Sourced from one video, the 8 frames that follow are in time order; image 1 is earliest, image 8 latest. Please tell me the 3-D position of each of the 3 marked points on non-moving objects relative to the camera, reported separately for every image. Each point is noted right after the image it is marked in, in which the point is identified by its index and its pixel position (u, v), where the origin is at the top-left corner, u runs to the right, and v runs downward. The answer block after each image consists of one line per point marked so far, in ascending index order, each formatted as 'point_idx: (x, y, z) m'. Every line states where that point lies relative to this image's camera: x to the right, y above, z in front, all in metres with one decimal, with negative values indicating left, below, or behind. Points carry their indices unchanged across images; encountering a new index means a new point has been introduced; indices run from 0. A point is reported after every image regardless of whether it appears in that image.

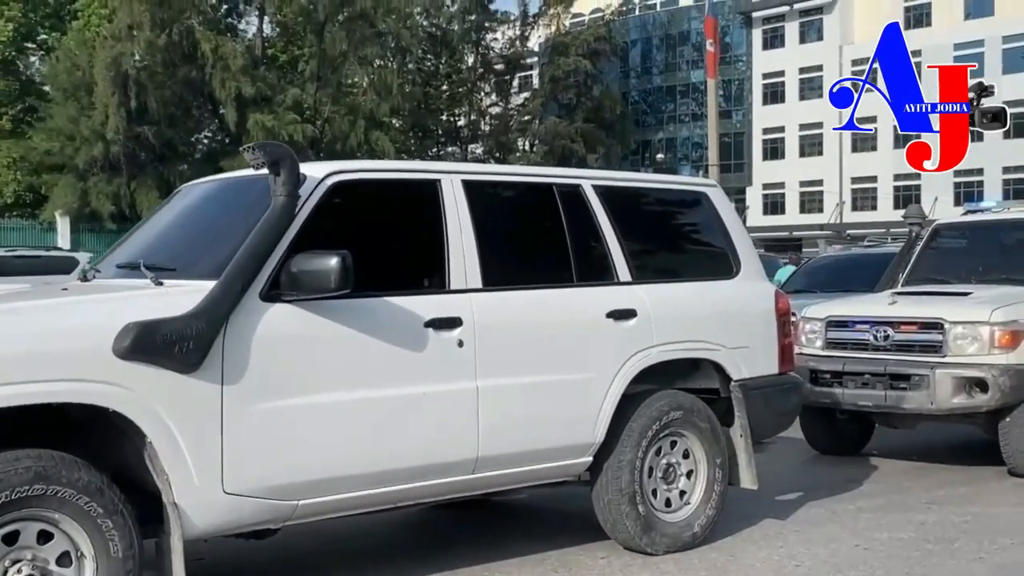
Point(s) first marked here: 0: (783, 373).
0: (+1.6, -0.5, +6.5) m
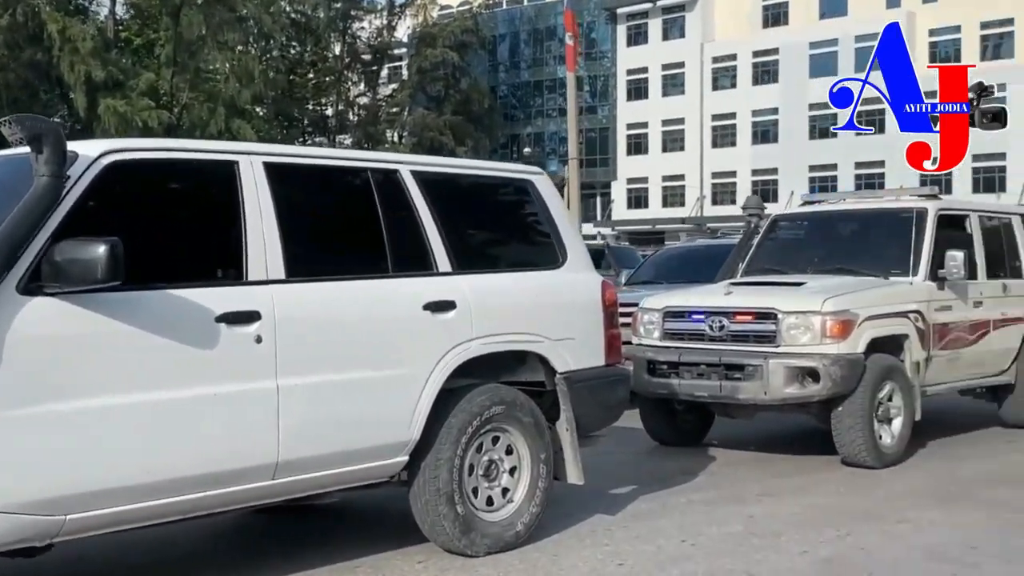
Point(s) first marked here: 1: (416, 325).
0: (+0.6, -0.5, +6.3) m
1: (-0.5, -0.2, +5.3) m
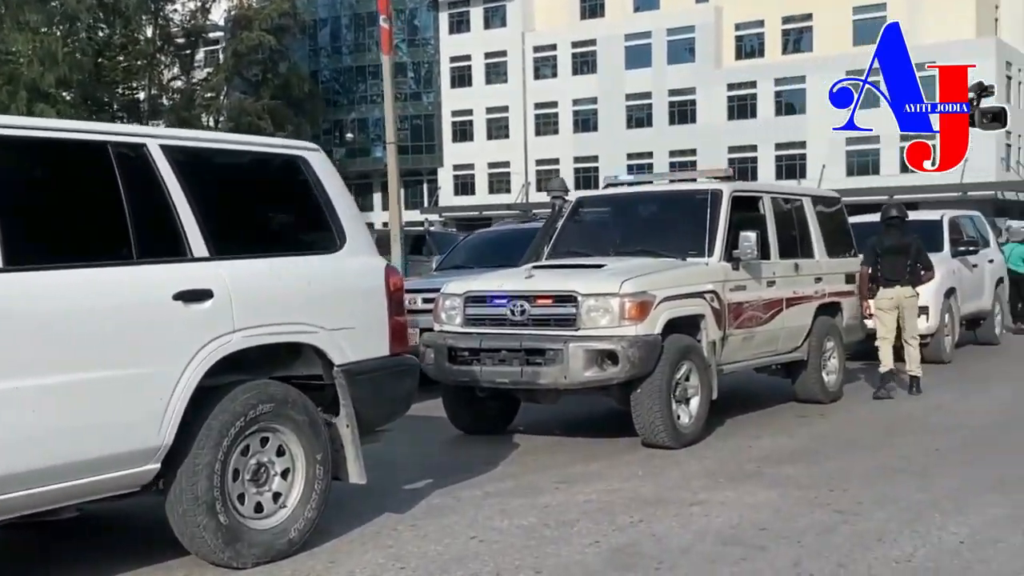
0: (-0.7, -0.4, +6.0) m
1: (-1.6, -0.2, +4.7) m
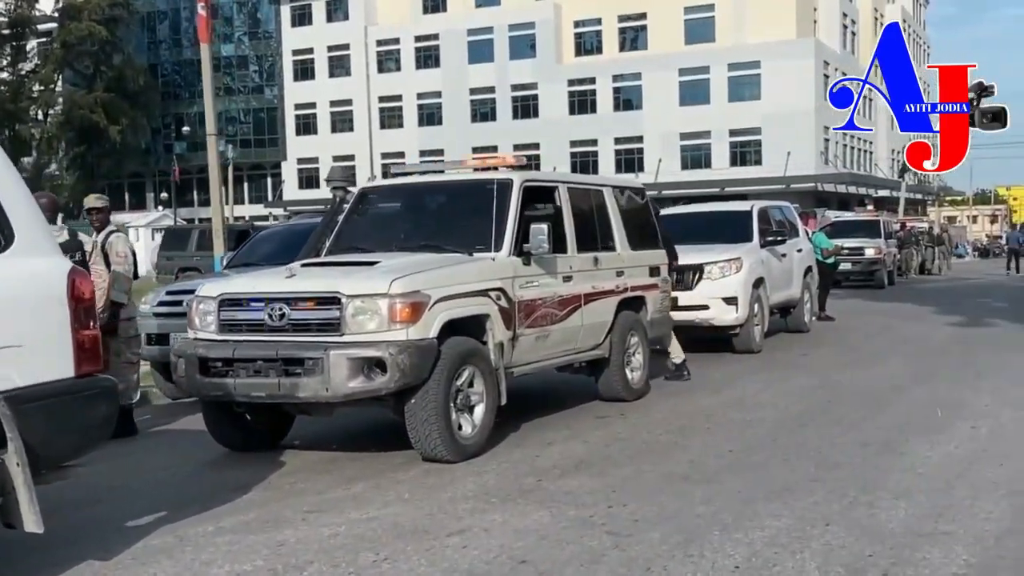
0: (-2.0, -0.4, +5.0) m
1: (-2.7, -0.2, +3.6) m
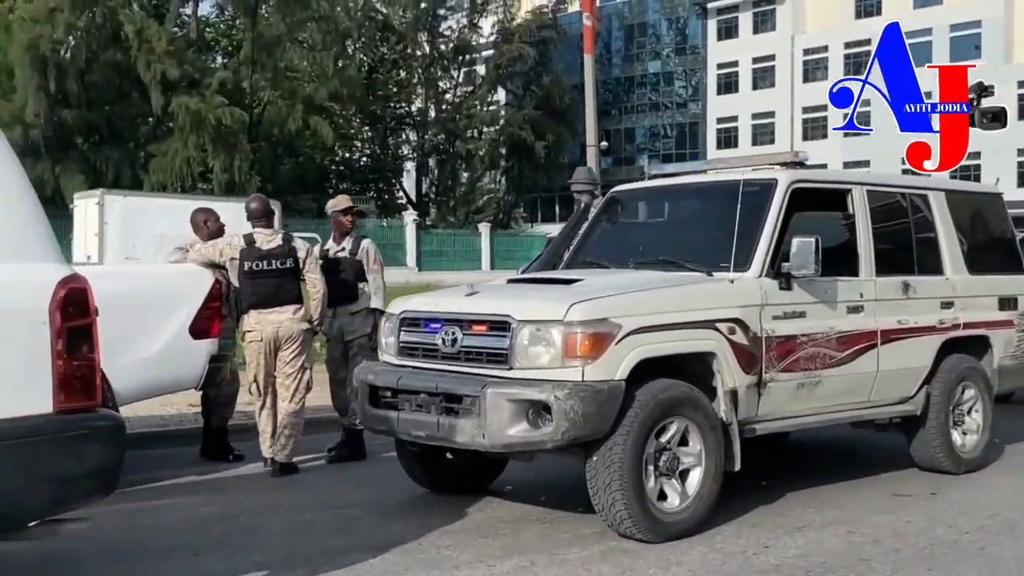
0: (-1.6, -0.5, +4.0) m
1: (-2.8, -0.2, +3.1) m
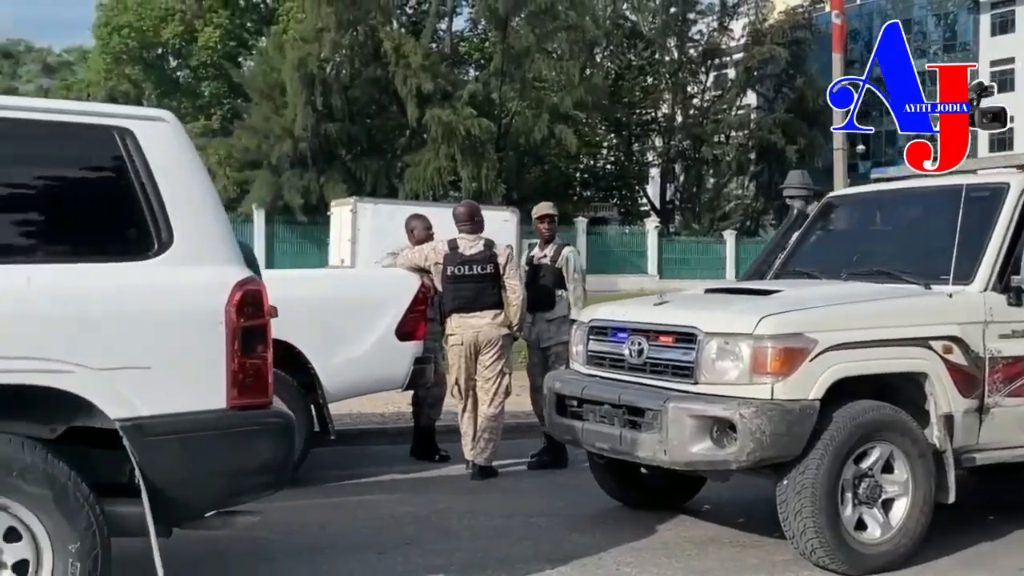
0: (-1.0, -0.5, +4.2) m
1: (-2.4, -0.2, +3.5) m
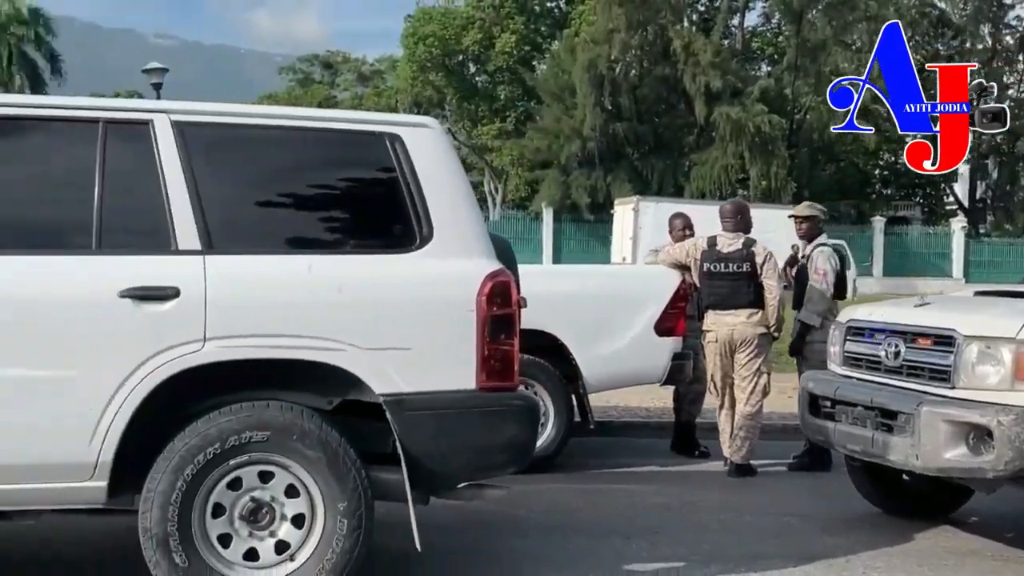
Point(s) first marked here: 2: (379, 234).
0: (-0.1, -0.4, +4.6) m
1: (-1.5, -0.1, +4.2) m
2: (-0.6, +0.2, +4.6) m
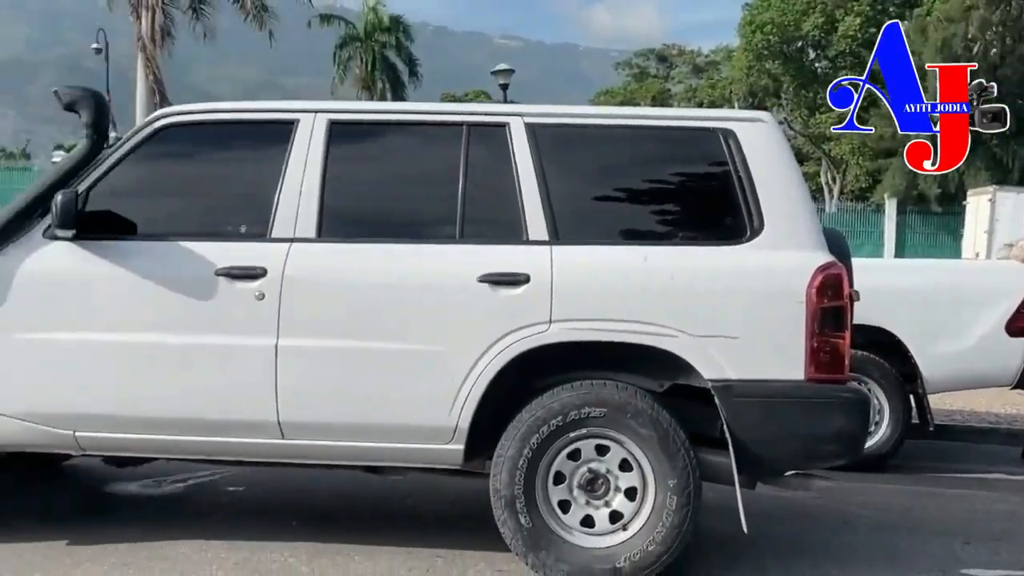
0: (+1.3, -0.4, +4.6) m
1: (-0.2, -0.1, +4.8) m
2: (+0.9, +0.3, +4.8) m
